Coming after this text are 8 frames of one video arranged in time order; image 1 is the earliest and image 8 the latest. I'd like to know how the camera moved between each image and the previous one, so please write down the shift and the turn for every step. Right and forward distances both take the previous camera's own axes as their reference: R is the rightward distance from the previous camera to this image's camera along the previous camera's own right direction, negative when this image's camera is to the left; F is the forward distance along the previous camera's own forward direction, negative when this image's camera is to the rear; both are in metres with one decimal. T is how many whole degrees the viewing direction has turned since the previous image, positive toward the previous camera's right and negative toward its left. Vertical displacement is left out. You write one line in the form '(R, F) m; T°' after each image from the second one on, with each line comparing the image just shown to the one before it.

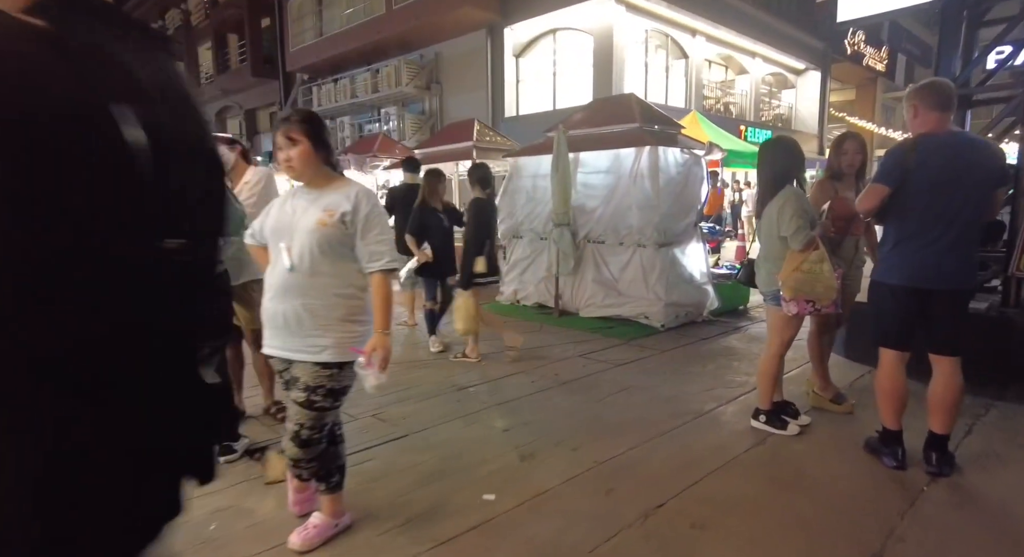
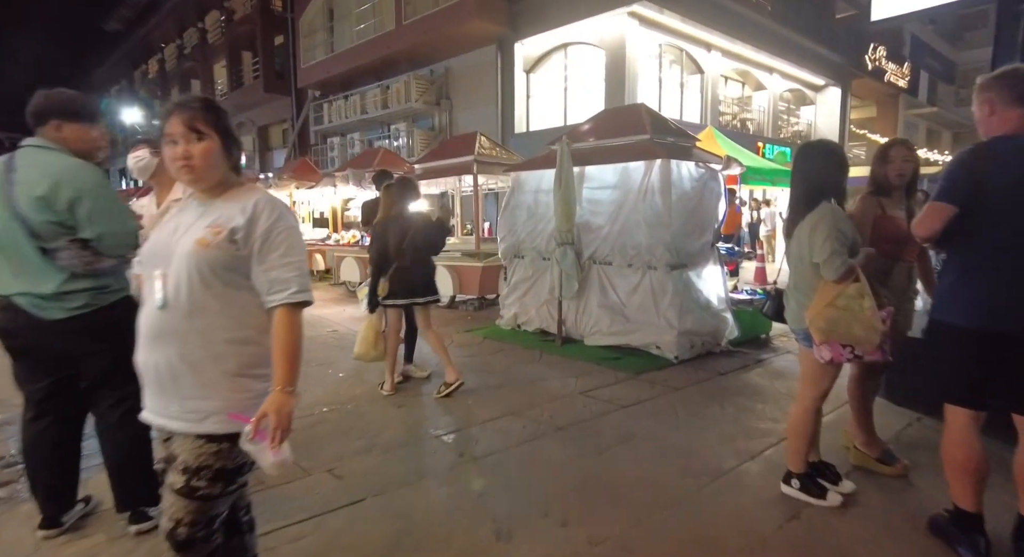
(+0.2, +0.6) m; -1°
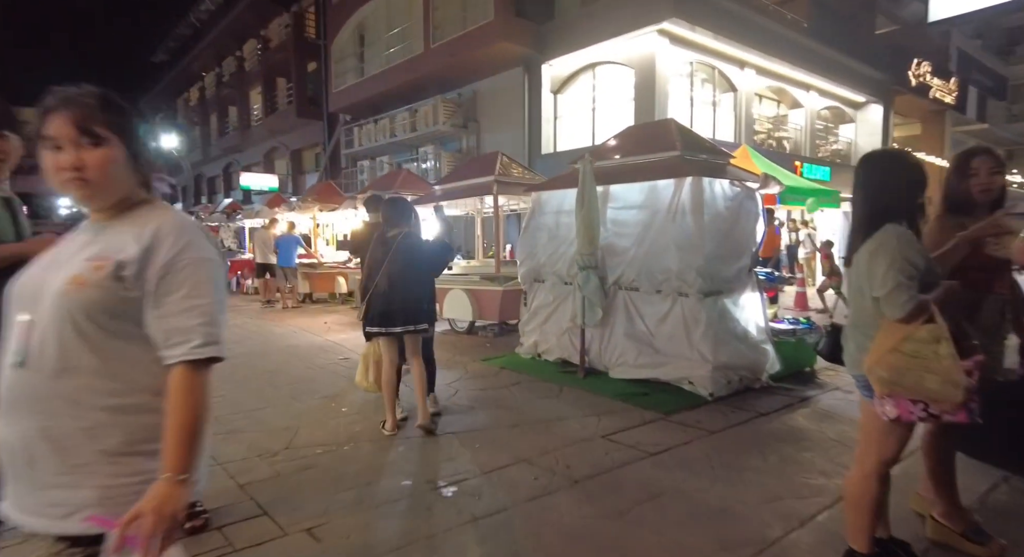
(+0.1, +0.4) m; -3°
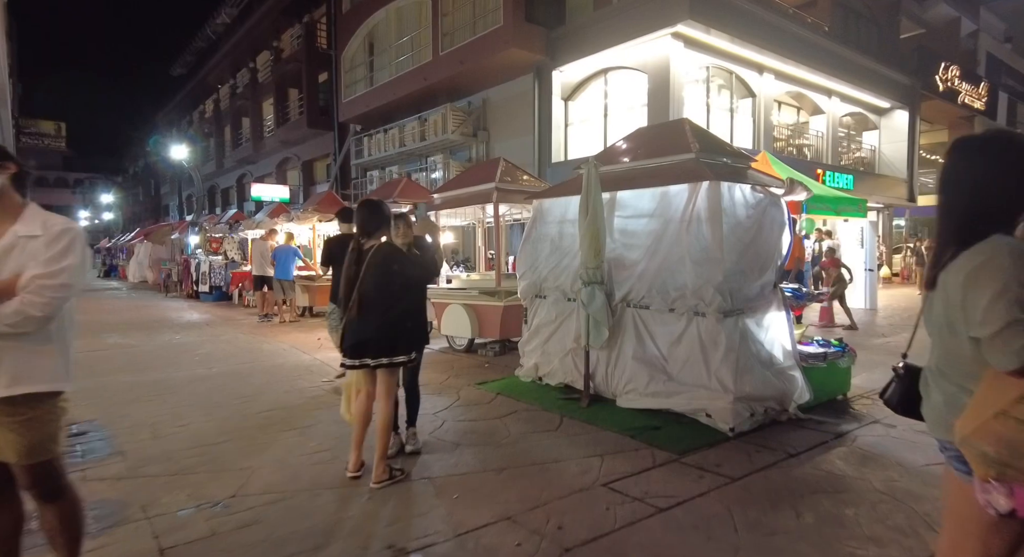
(+0.2, +0.6) m; -2°
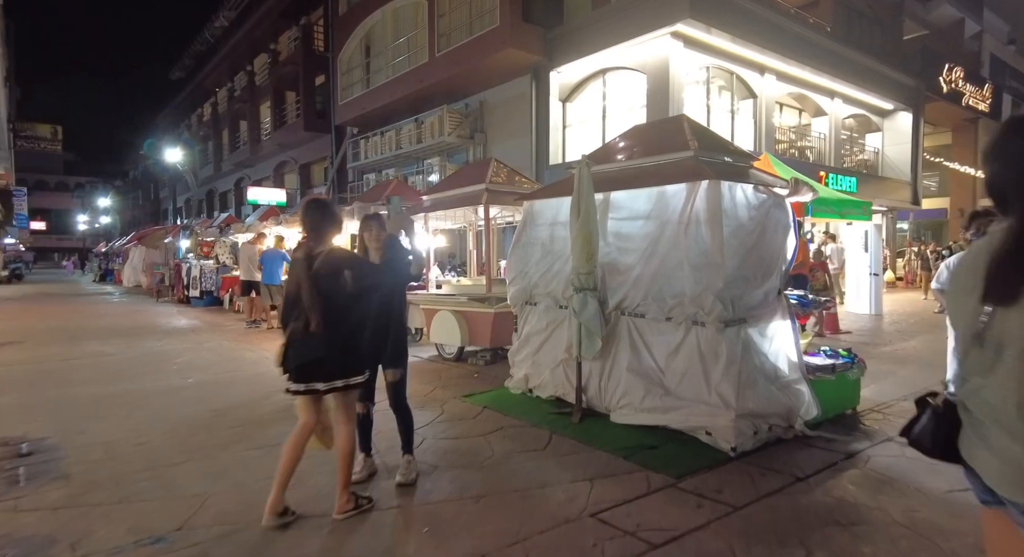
(+0.1, +0.4) m; 0°
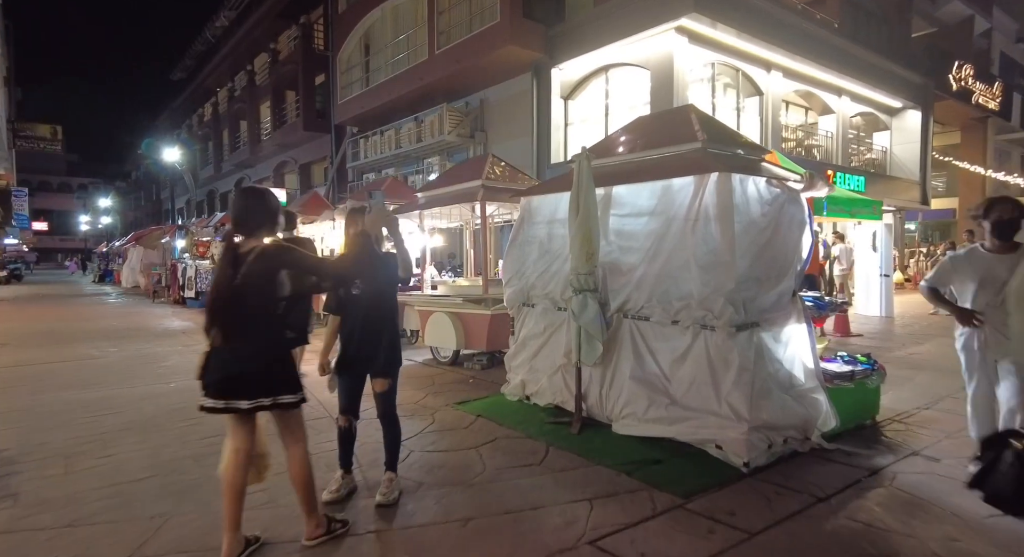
(+0.1, +0.4) m; 0°
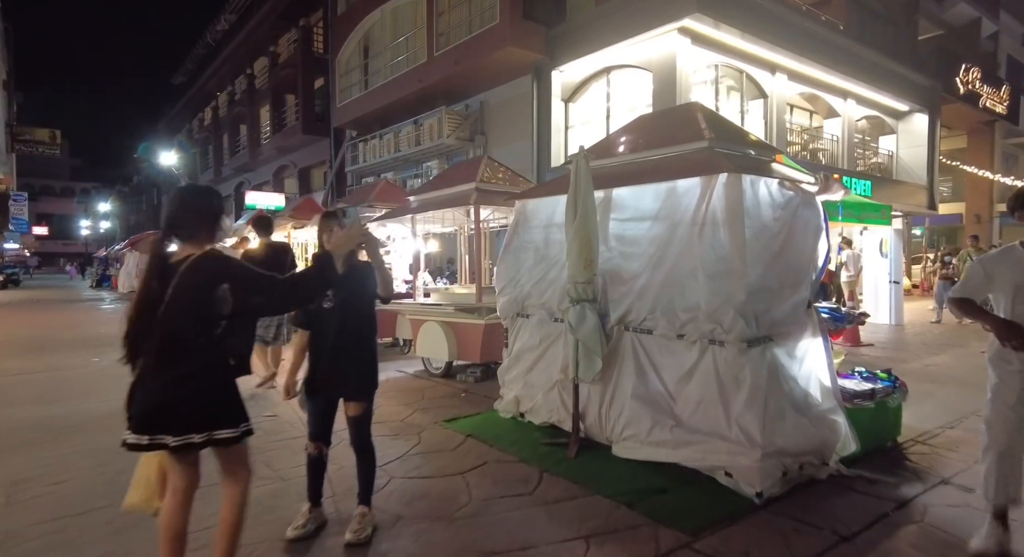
(+0.1, +0.4) m; 0°
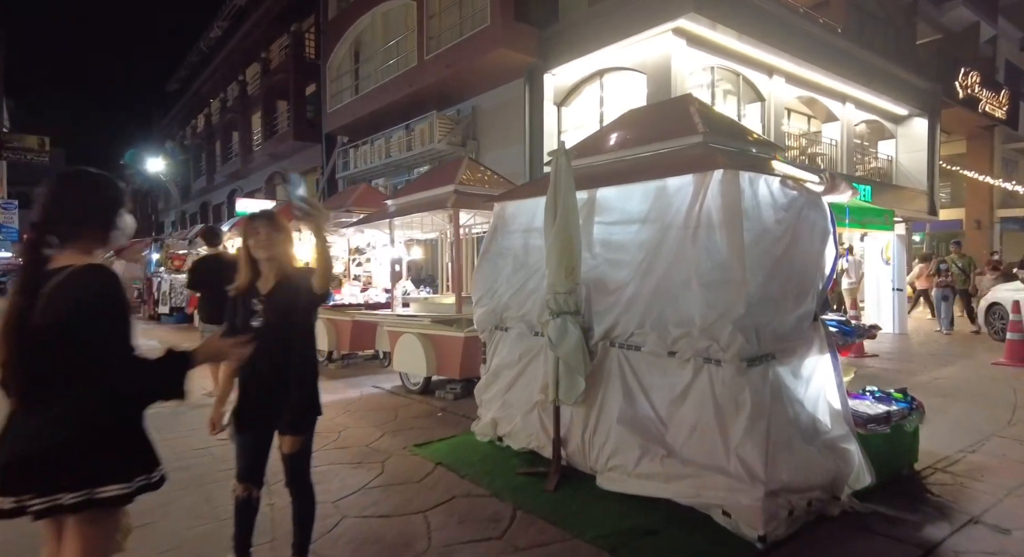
(+0.2, +0.5) m; 0°
